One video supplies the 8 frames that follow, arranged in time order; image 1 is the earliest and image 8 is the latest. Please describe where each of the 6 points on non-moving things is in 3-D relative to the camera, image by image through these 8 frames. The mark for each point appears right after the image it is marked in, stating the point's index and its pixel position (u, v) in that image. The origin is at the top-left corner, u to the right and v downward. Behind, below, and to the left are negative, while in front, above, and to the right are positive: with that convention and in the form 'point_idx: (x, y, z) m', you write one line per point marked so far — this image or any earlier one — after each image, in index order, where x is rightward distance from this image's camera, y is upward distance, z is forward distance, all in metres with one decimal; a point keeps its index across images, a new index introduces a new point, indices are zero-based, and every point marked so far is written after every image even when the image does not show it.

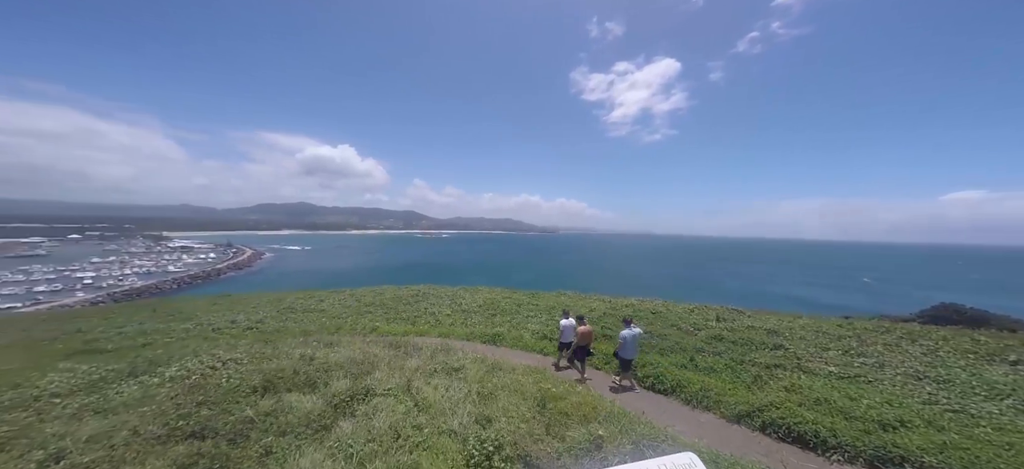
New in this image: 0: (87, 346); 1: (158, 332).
0: (-16.4, -4.5, +14.6) m
1: (-15.8, -4.4, +16.7) m
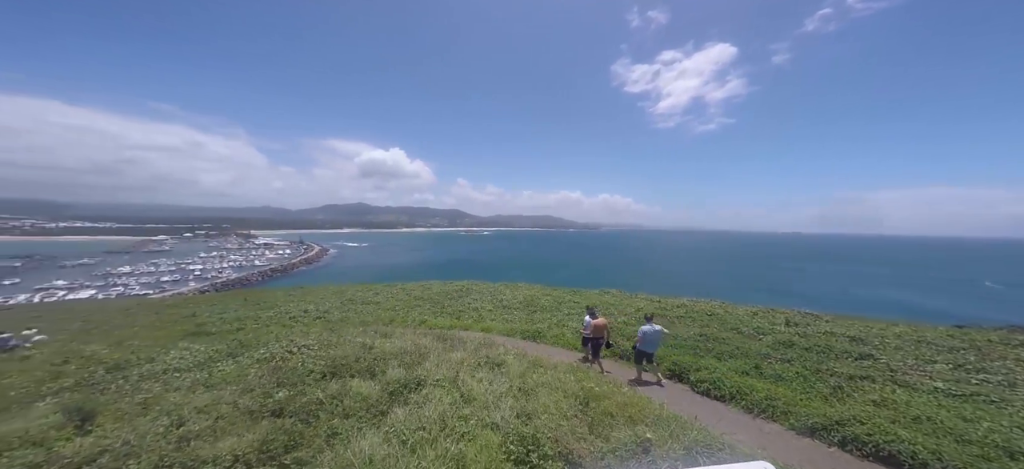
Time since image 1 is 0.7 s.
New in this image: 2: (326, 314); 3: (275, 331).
0: (-14.5, -4.4, +17.0) m
1: (-13.7, -4.4, +19.0) m
2: (-9.8, -4.2, +19.1) m
3: (-10.3, -4.4, +16.2) m
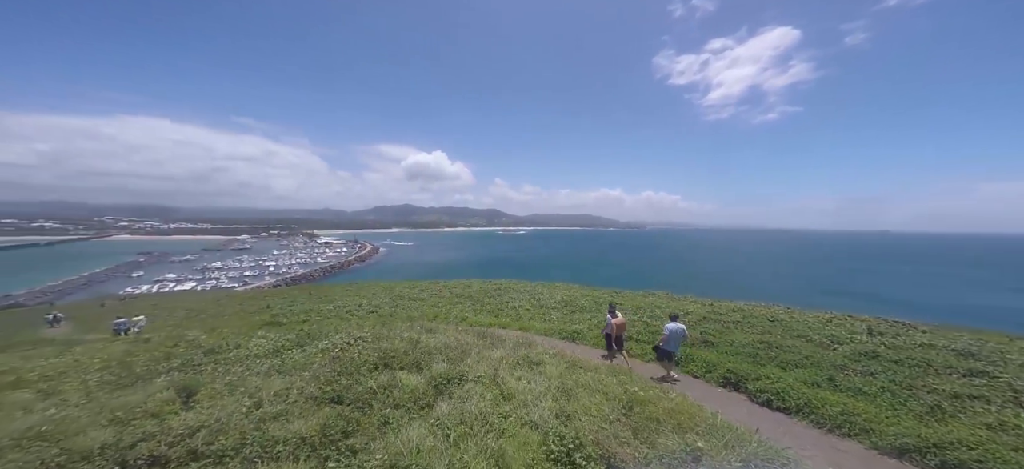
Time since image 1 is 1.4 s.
0: (-12.6, -4.5, +19.0) m
1: (-11.5, -4.4, +20.8) m
2: (-7.6, -4.2, +20.3) m
3: (-8.4, -4.4, +17.6) m
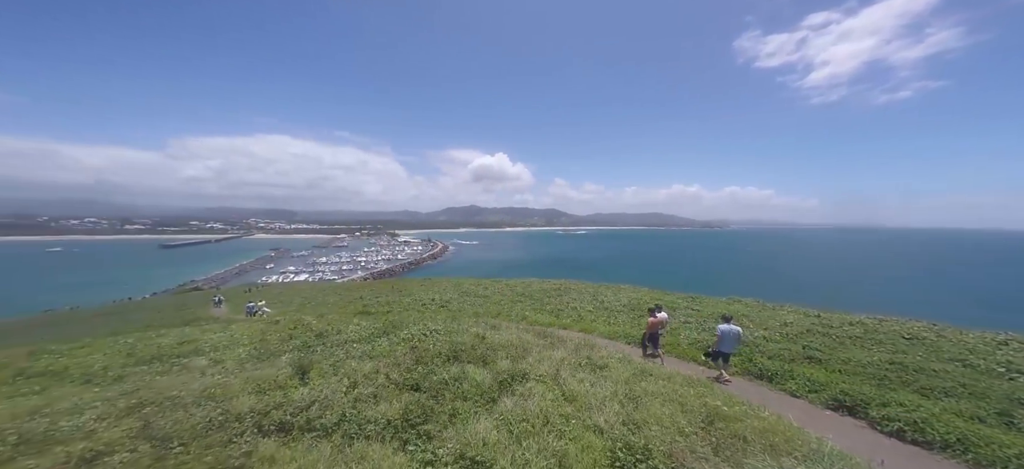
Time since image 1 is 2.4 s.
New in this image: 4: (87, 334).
0: (-9.0, -4.4, +21.3) m
1: (-7.6, -4.4, +22.9) m
2: (-3.9, -4.2, +21.6) m
3: (-5.3, -4.4, +19.1) m
4: (-19.7, -4.7, +17.1) m
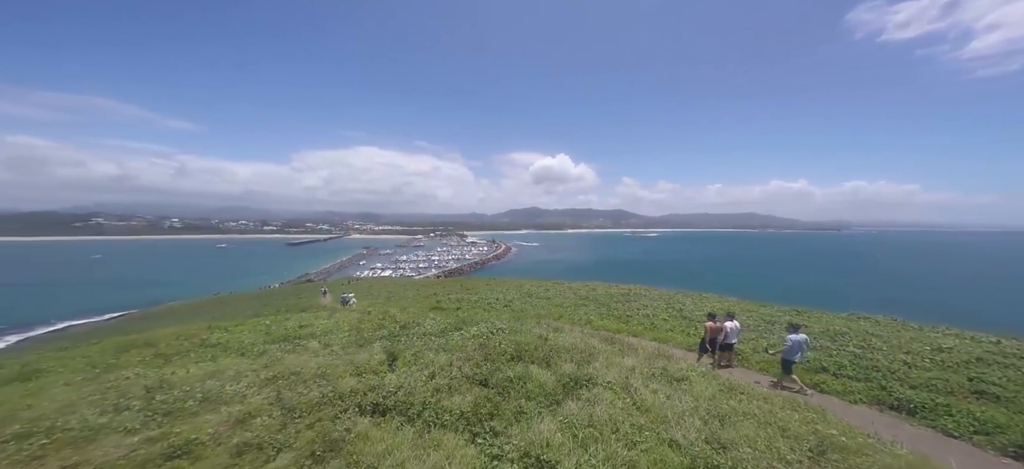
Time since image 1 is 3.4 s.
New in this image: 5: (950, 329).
0: (-5.2, -4.5, +22.8) m
1: (-3.4, -4.4, +24.1) m
2: (-0.1, -4.3, +22.1) m
3: (-2.0, -4.4, +19.9) m
4: (-16.5, -4.7, +20.9) m
5: (+20.2, -4.5, +16.7) m
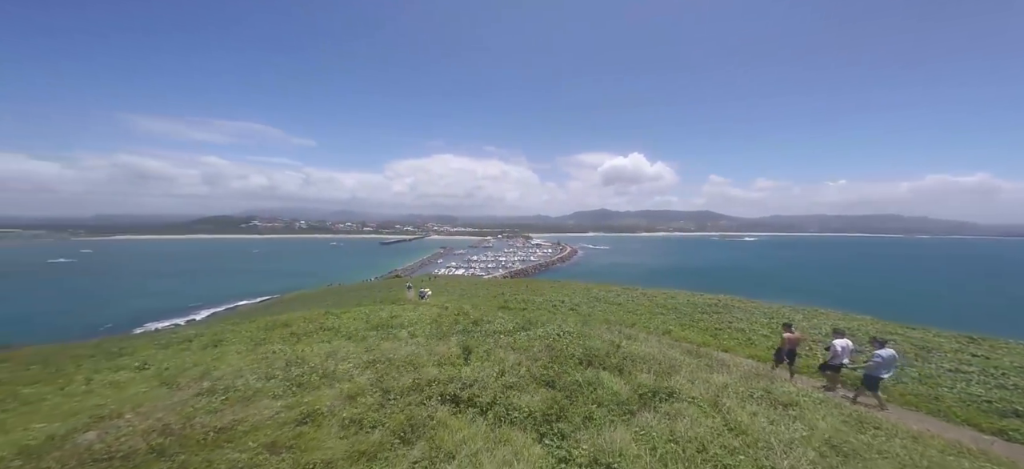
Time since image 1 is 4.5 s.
0: (-0.9, -4.6, +23.2) m
1: (+1.0, -4.6, +24.1) m
2: (+3.9, -4.4, +21.5) m
3: (+1.6, -4.6, +19.7) m
4: (-12.4, -4.7, +23.6) m
5: (+22.7, -4.8, +12.1) m
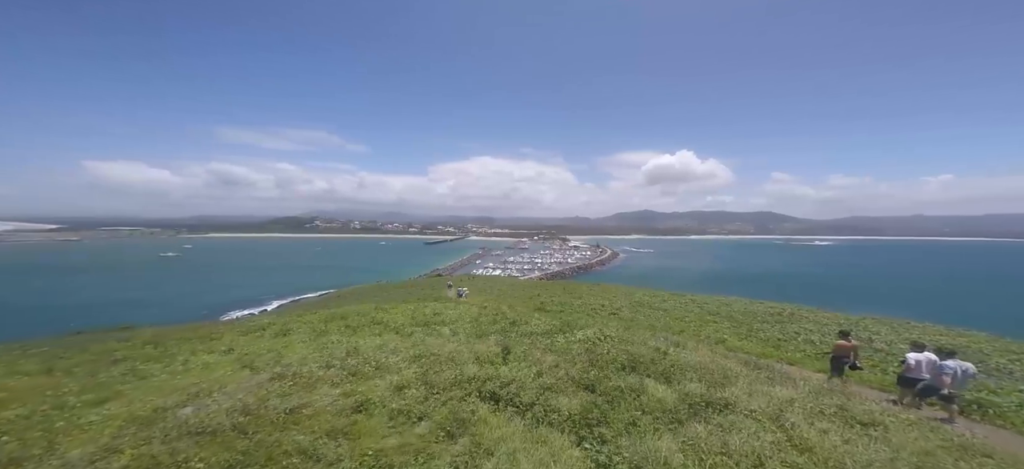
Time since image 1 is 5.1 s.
0: (+1.4, -4.7, +23.2) m
1: (+3.4, -4.7, +23.8) m
2: (+6.0, -4.5, +20.9) m
3: (+3.5, -4.7, +19.4) m
4: (-10.0, -4.8, +24.7) m
5: (+23.7, -5.0, +9.6) m
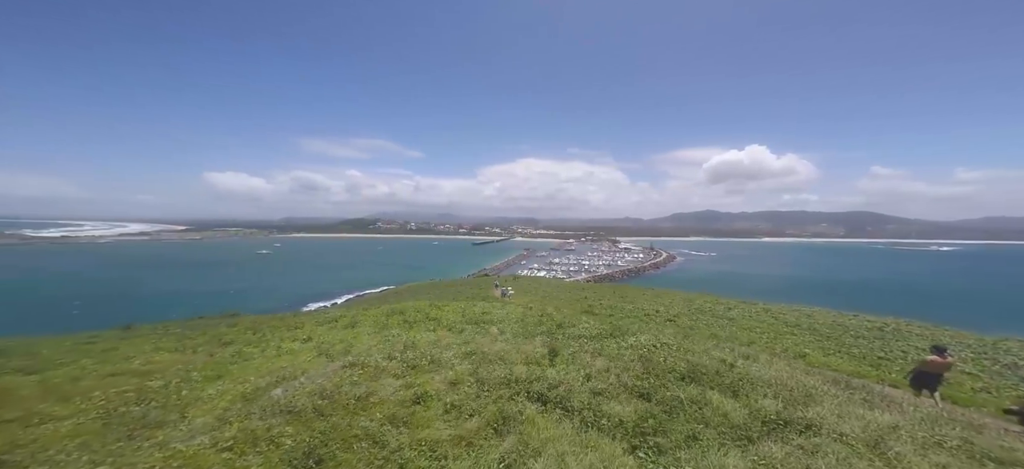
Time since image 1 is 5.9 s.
0: (+4.4, -4.8, +22.6) m
1: (+6.5, -4.8, +22.9) m
2: (+8.6, -4.6, +19.7) m
3: (+6.0, -4.8, +18.5) m
4: (-6.7, -4.8, +25.7) m
5: (+24.6, -5.1, +6.1) m
